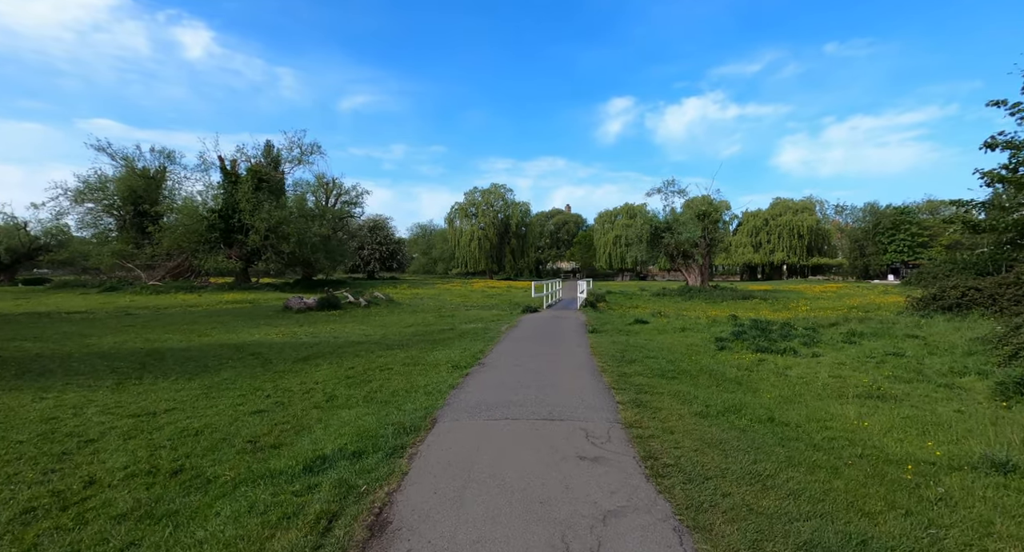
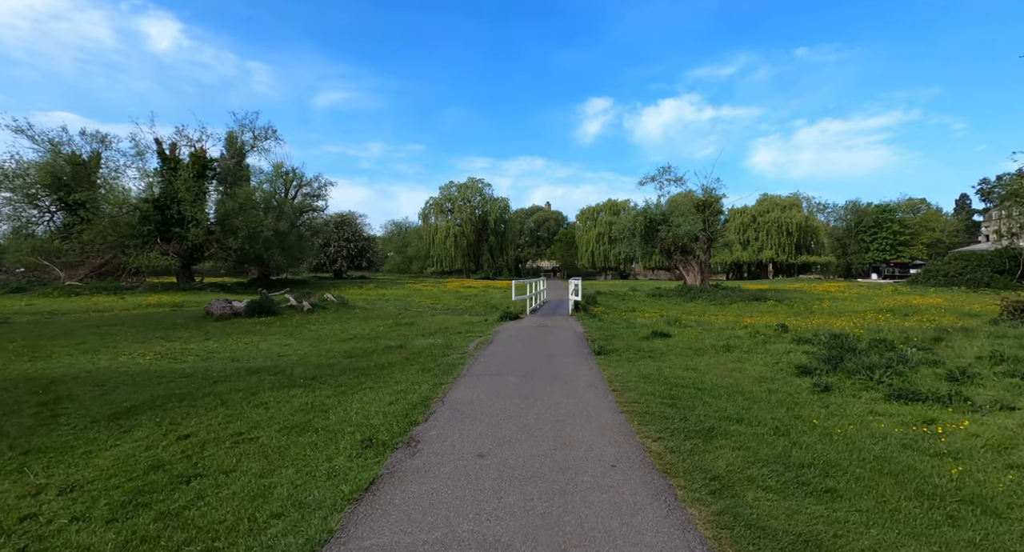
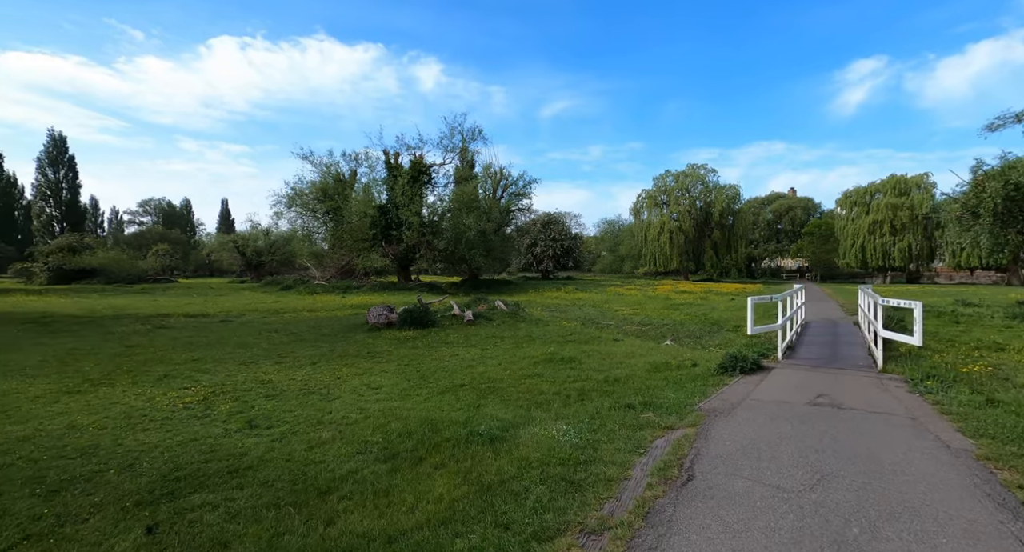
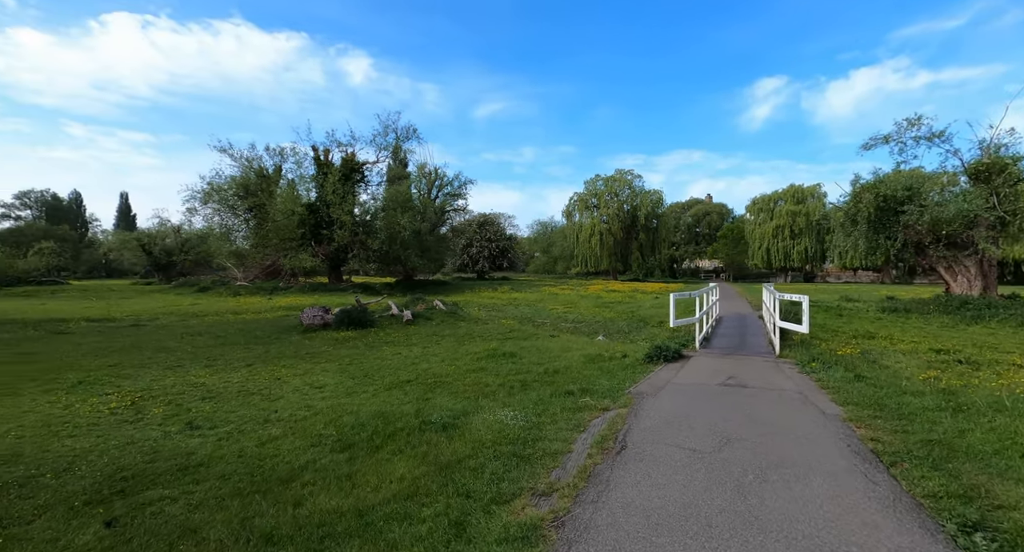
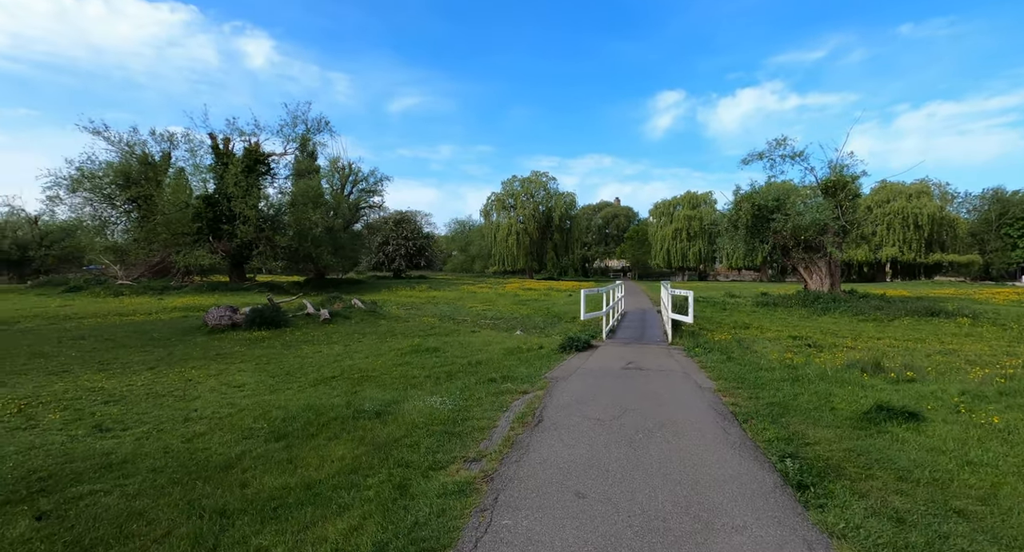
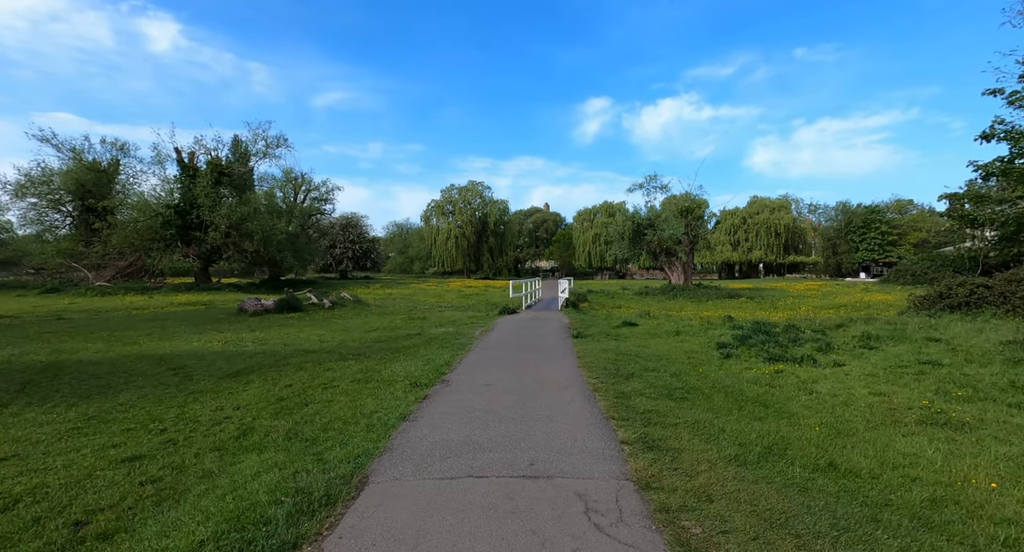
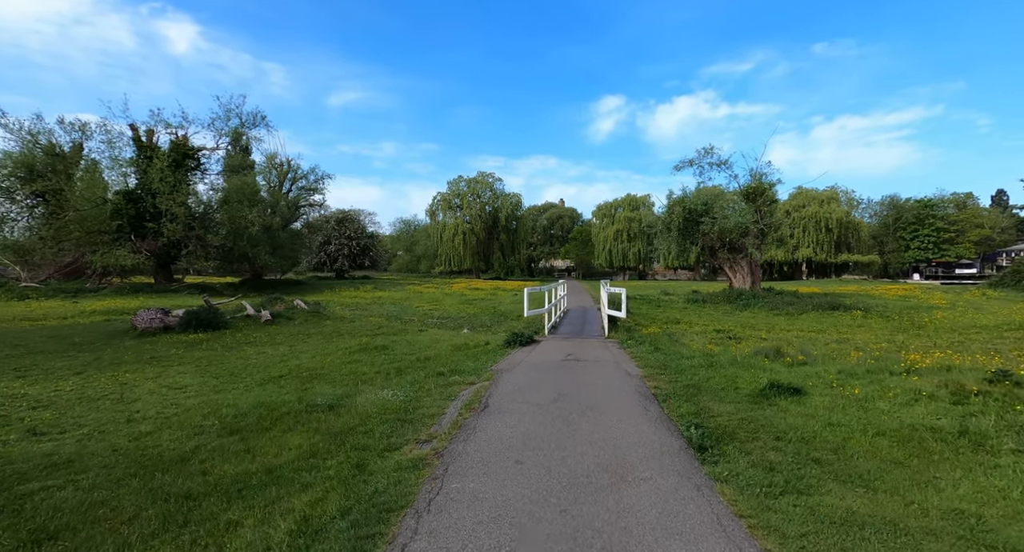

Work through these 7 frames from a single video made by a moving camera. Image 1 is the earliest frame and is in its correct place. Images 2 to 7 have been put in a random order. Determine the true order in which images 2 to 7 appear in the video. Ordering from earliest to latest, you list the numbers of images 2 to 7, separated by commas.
6, 2, 7, 5, 4, 3
